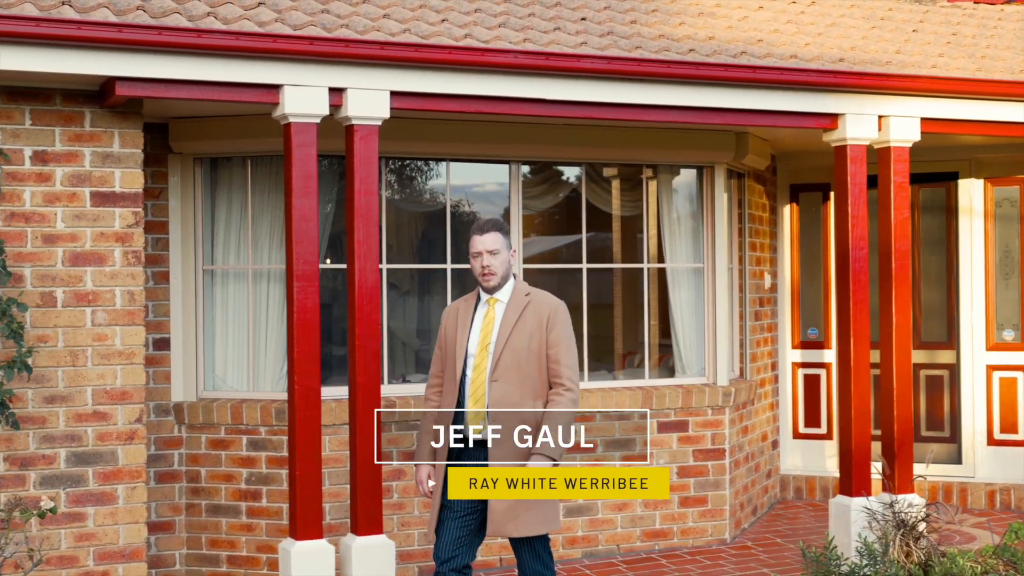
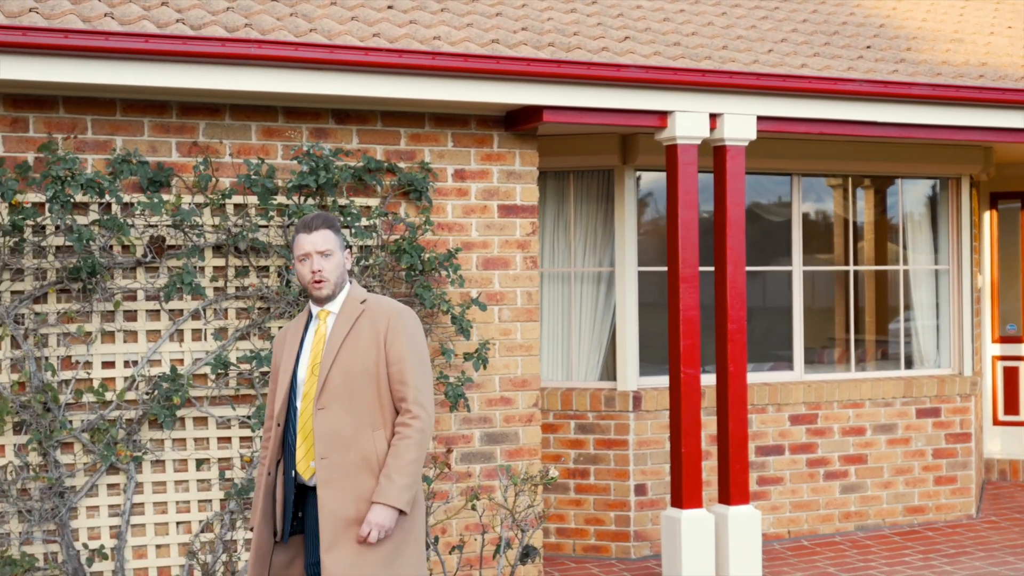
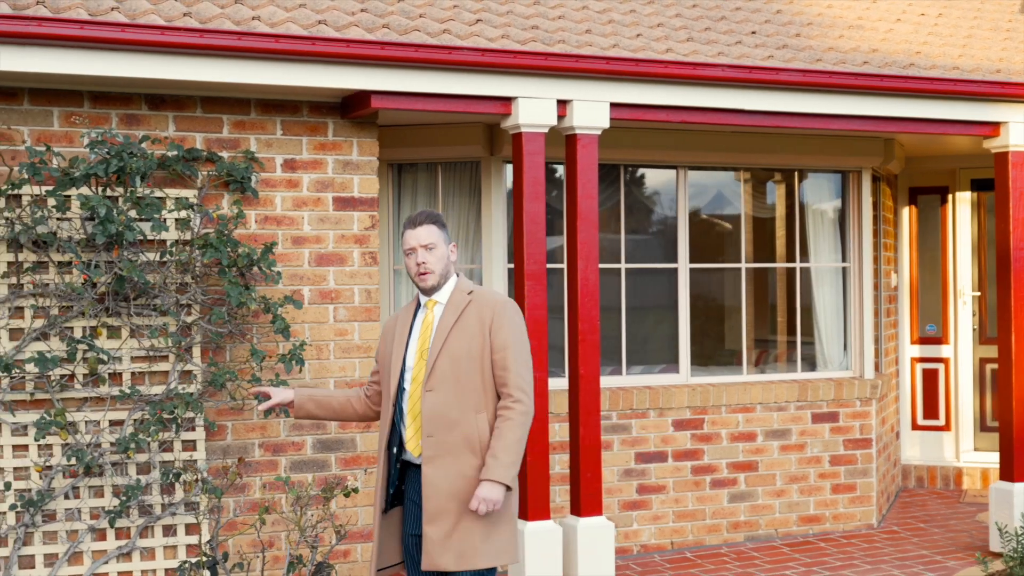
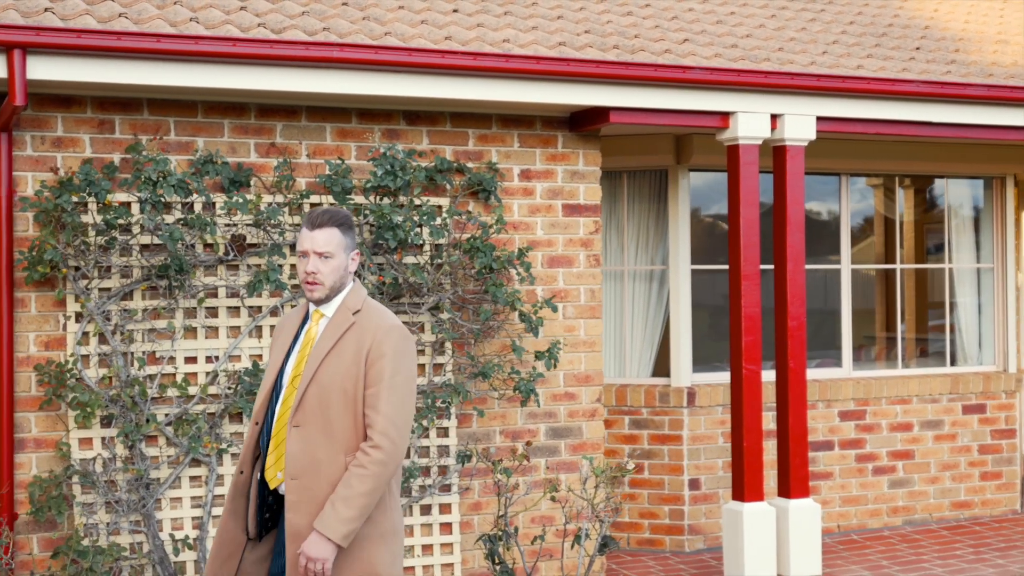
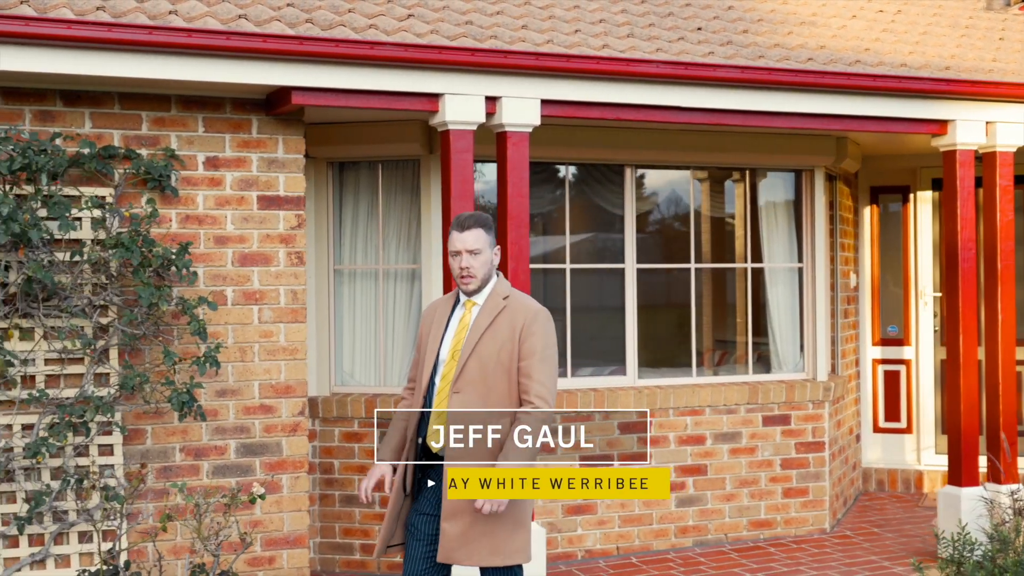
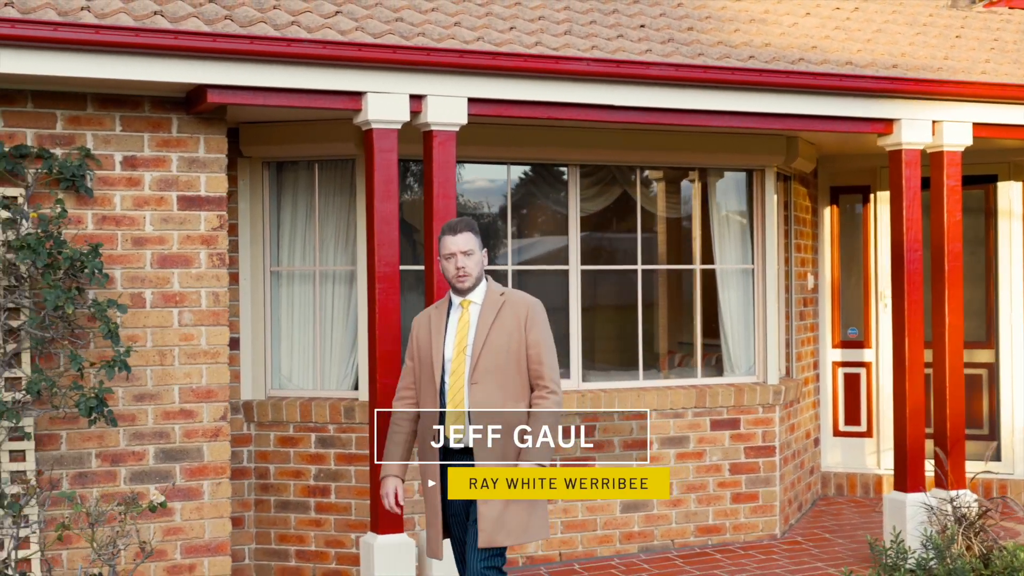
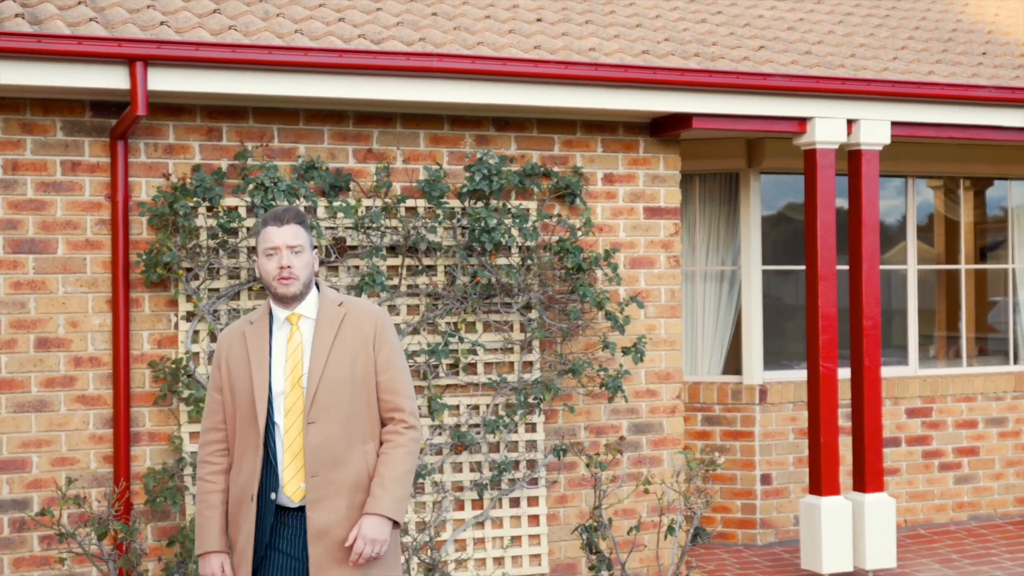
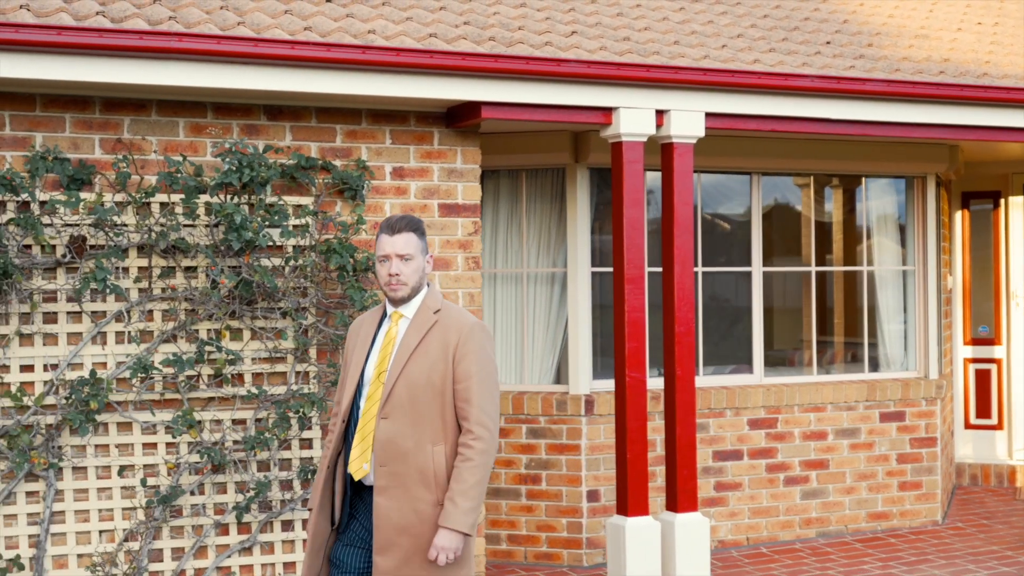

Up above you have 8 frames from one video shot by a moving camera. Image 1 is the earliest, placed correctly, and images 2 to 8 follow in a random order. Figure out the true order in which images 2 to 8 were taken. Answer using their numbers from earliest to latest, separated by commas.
6, 5, 3, 8, 2, 4, 7
